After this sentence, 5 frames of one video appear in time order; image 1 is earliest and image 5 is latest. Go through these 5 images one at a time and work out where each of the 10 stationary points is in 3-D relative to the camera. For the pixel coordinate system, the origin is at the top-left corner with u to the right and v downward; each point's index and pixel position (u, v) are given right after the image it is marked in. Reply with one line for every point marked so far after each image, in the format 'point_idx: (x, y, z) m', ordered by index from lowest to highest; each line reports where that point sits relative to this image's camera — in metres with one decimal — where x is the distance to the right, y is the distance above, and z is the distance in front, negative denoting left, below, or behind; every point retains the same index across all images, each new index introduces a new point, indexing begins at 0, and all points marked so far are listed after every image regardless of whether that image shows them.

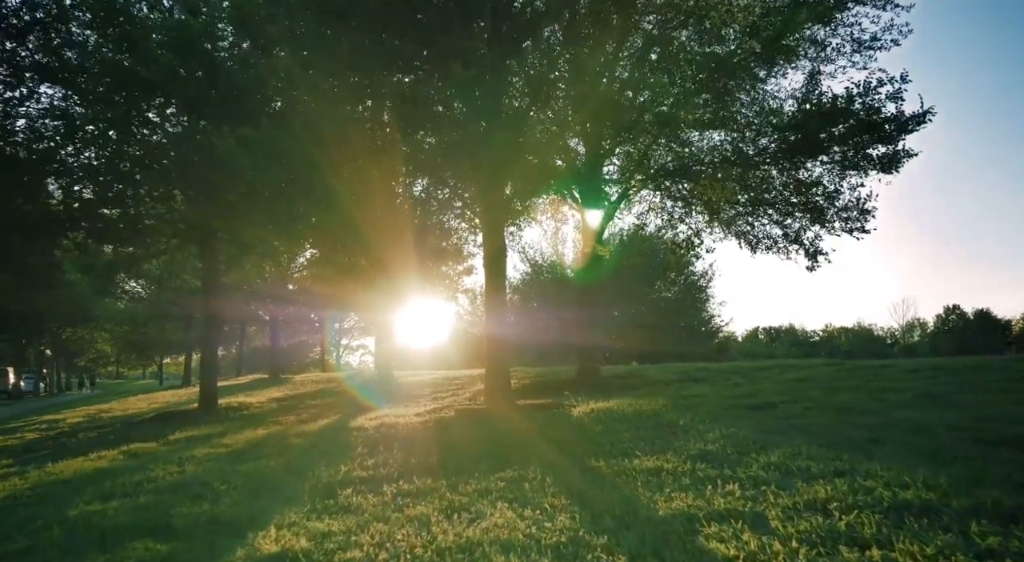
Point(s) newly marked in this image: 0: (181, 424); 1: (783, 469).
0: (-9.5, -4.1, +19.6) m
1: (+2.7, -1.9, +6.9) m
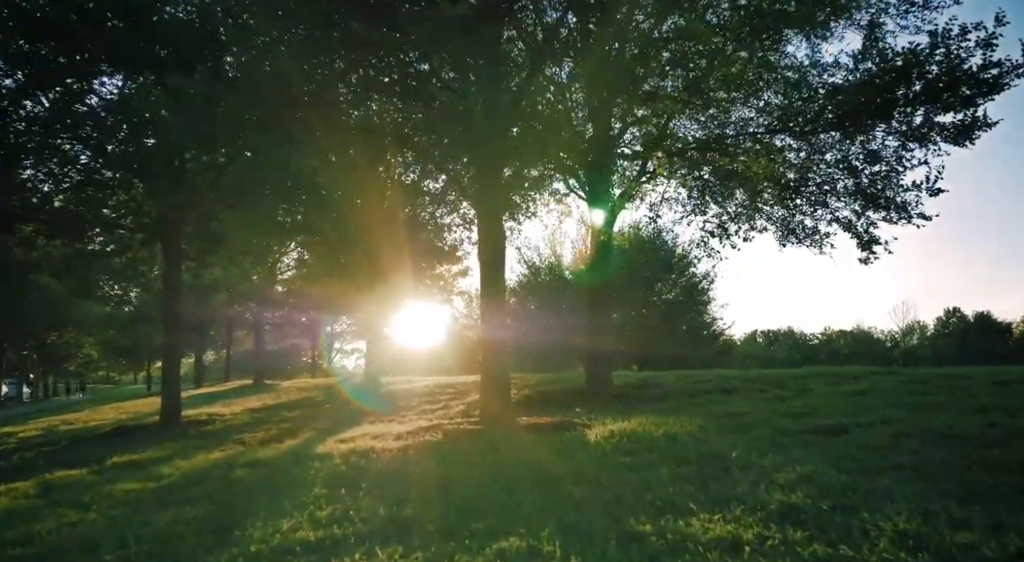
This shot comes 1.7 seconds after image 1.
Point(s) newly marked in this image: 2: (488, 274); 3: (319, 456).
0: (-9.5, -4.0, +17.1) m
1: (+2.8, -1.8, +4.5) m
2: (-0.5, 0.0, +13.8) m
3: (-2.9, -2.7, +10.4) m
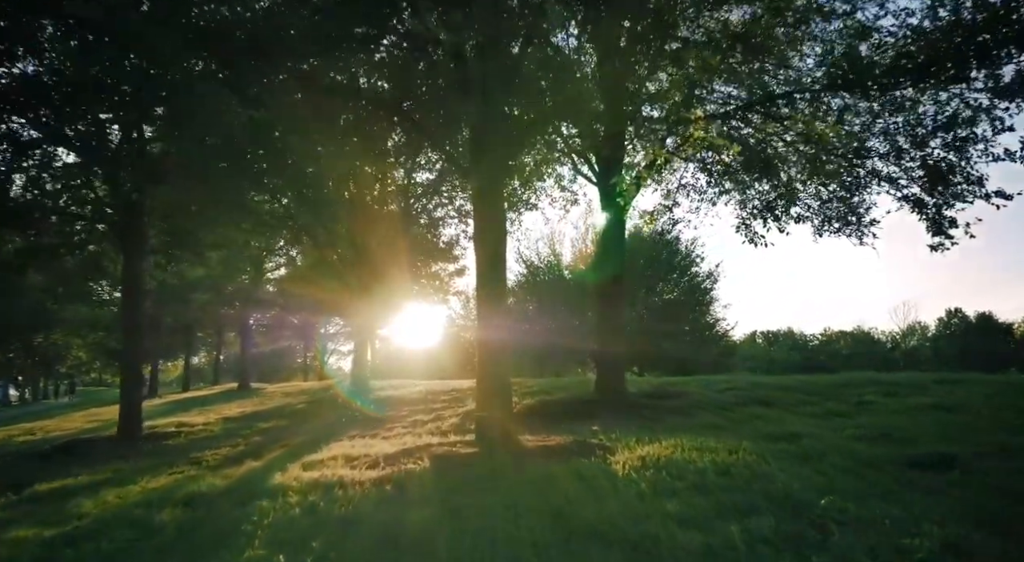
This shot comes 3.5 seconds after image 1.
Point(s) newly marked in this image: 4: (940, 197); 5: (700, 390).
0: (-9.4, -3.9, +15.0) m
1: (+2.8, -1.6, +2.4) m
2: (-0.5, +0.1, +11.7) m
3: (-2.9, -2.5, +8.3) m
4: (+6.9, +1.4, +11.1) m
5: (+4.6, -2.6, +16.6) m
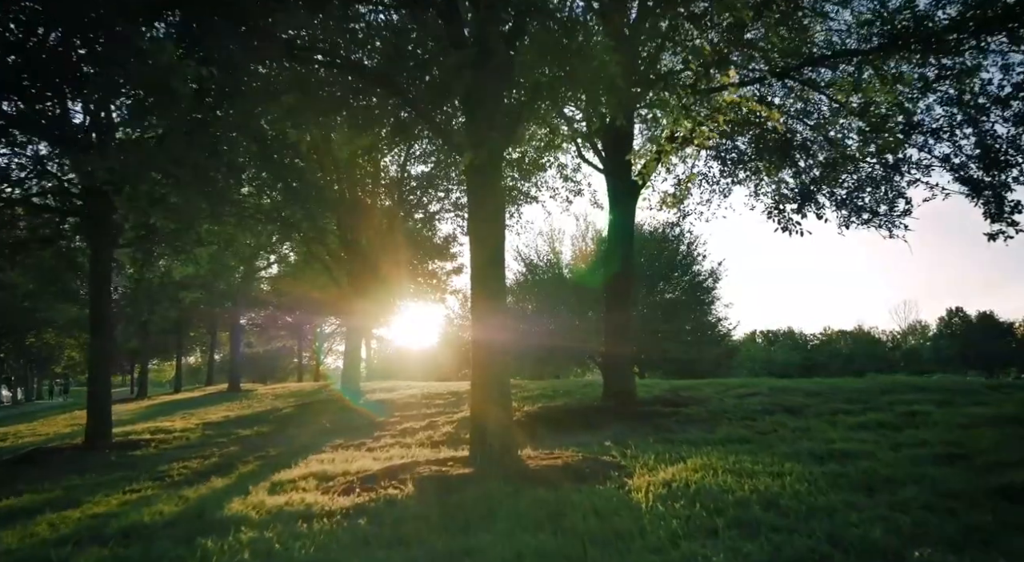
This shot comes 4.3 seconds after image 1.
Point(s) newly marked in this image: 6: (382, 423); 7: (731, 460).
0: (-9.5, -3.8, +13.6) m
1: (+2.9, -1.5, +1.1) m
2: (-0.5, +0.2, +10.3) m
3: (-2.9, -2.4, +6.9) m
4: (+6.9, +1.4, +9.7) m
5: (+4.6, -2.5, +15.2) m
6: (-3.5, -3.9, +18.9) m
7: (+2.5, -2.0, +7.7) m
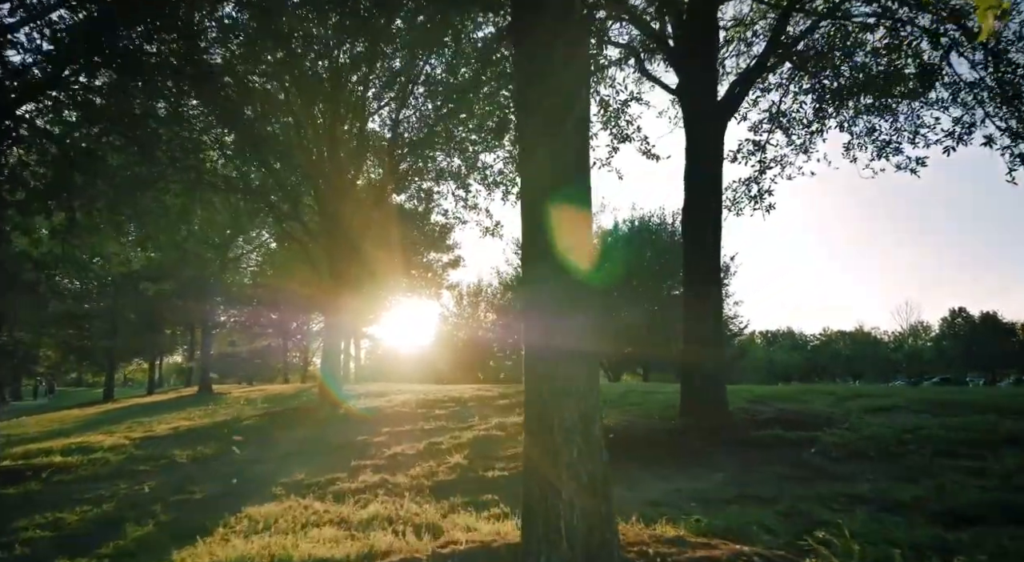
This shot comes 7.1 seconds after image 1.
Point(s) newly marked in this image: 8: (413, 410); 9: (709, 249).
0: (-8.9, -3.2, +9.1) m
1: (+3.5, -1.0, -3.4) m
2: (+0.1, +0.8, +5.9) m
3: (-2.3, -1.9, +2.5) m
4: (+7.5, +2.0, +5.3) m
5: (+5.1, -2.0, +10.8) m
6: (-3.0, -3.4, +14.4) m
7: (+3.1, -1.5, +3.3) m
8: (-2.9, -3.7, +19.6) m
9: (+3.2, +0.6, +11.4) m
